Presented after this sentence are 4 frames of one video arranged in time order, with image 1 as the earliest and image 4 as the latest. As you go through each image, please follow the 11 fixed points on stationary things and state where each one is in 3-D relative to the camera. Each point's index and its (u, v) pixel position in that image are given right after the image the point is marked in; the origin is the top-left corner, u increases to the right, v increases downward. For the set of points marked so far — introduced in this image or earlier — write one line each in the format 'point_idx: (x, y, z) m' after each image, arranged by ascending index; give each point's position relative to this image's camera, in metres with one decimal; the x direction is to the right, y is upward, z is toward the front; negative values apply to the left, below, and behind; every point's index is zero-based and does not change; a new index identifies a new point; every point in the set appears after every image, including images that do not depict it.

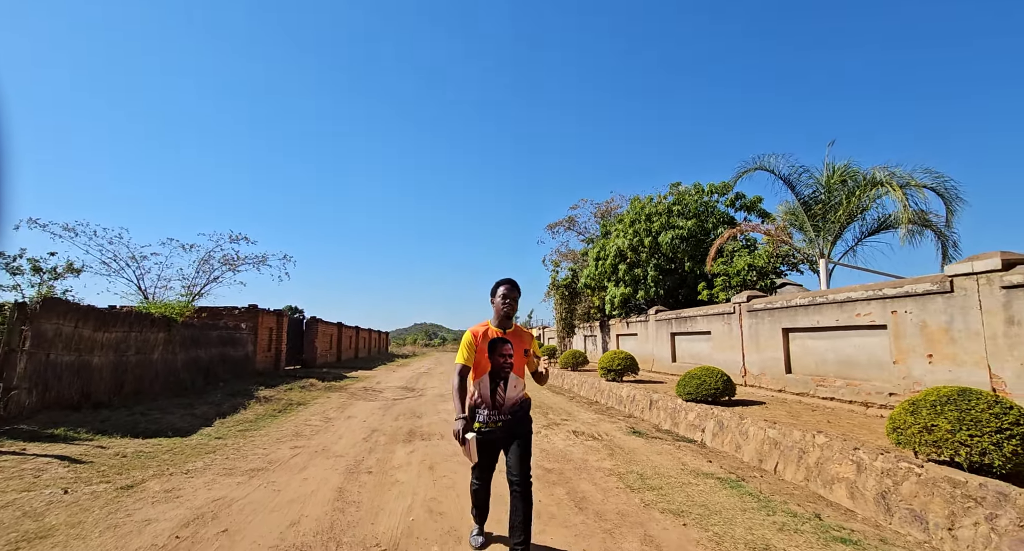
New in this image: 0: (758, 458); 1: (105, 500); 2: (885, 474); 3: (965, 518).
0: (+2.9, -2.2, +5.9) m
1: (-3.4, -1.8, +4.1) m
2: (+3.2, -1.7, +4.2) m
3: (+3.2, -1.7, +3.5) m
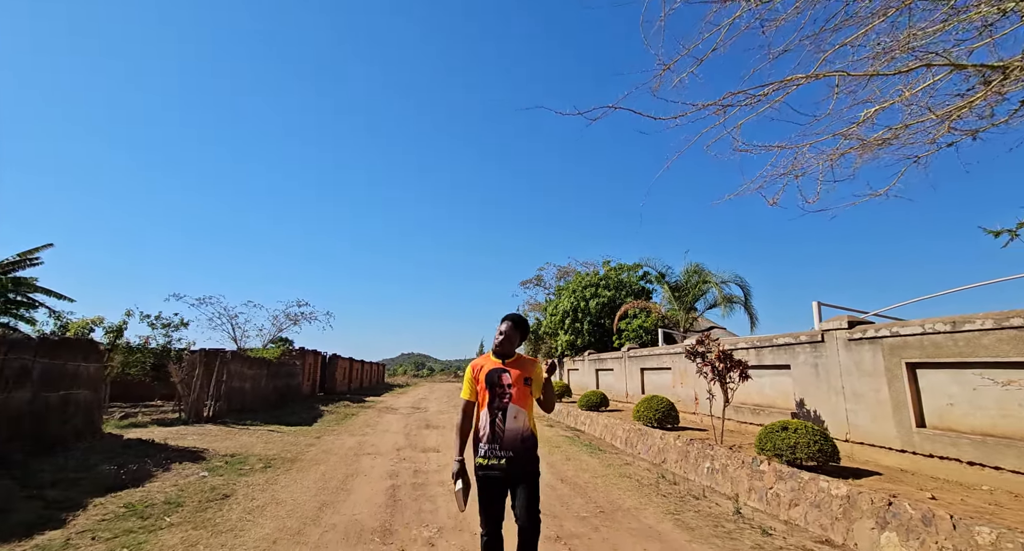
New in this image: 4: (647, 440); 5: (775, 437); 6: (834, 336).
0: (+2.1, -3.9, +12.2) m
1: (-4.1, -3.4, +10.3) m
2: (+2.5, -3.3, +10.6) m
3: (+2.5, -3.3, +9.9) m
4: (+2.6, -3.1, +9.6) m
5: (+3.3, -2.1, +6.3) m
6: (+4.8, -0.9, +7.5) m
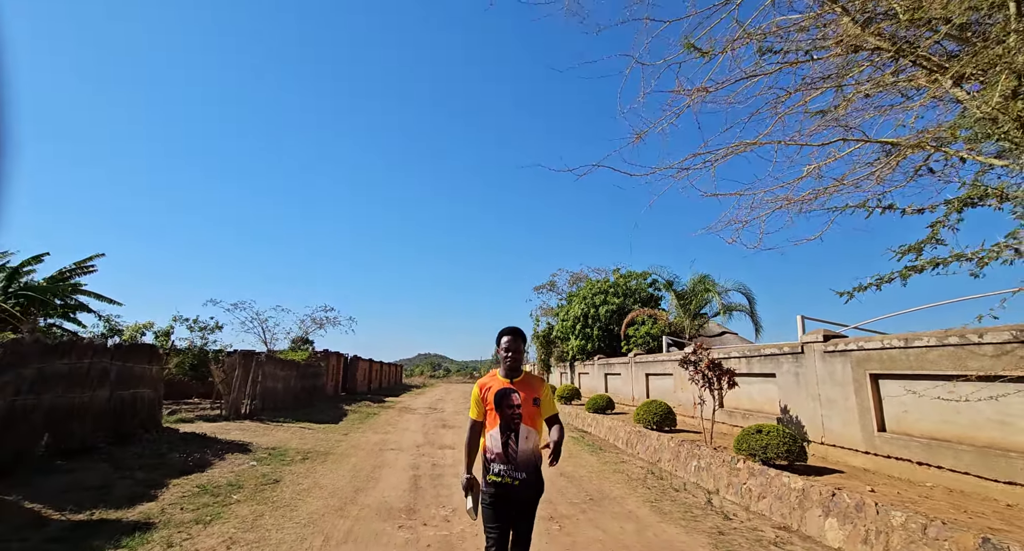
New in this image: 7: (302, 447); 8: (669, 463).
0: (+2.4, -4.2, +13.1) m
1: (-3.9, -3.6, +11.4) m
2: (+2.7, -3.6, +11.5) m
3: (+2.7, -3.6, +10.7) m
4: (+2.8, -3.4, +10.4) m
5: (+3.4, -2.3, +7.2) m
6: (+5.0, -1.2, +8.3) m
7: (-4.0, -3.3, +9.5) m
8: (+2.8, -3.3, +8.9) m
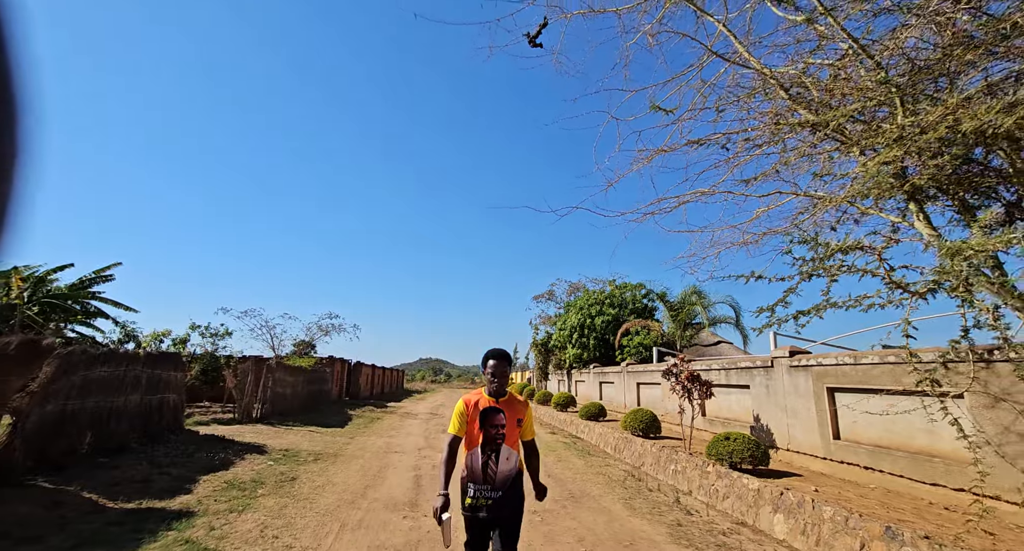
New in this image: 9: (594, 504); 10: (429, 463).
0: (+2.3, -4.6, +13.8) m
1: (-4.0, -4.0, +12.2) m
2: (+2.6, -4.0, +12.2) m
3: (+2.6, -4.0, +11.5) m
4: (+2.7, -3.8, +11.2) m
5: (+3.3, -2.7, +7.9) m
6: (+4.8, -1.6, +9.1) m
7: (-4.1, -3.6, +10.3) m
8: (+2.6, -3.7, +9.6) m
9: (+1.0, -2.9, +6.3) m
10: (-1.5, -3.4, +9.0) m
